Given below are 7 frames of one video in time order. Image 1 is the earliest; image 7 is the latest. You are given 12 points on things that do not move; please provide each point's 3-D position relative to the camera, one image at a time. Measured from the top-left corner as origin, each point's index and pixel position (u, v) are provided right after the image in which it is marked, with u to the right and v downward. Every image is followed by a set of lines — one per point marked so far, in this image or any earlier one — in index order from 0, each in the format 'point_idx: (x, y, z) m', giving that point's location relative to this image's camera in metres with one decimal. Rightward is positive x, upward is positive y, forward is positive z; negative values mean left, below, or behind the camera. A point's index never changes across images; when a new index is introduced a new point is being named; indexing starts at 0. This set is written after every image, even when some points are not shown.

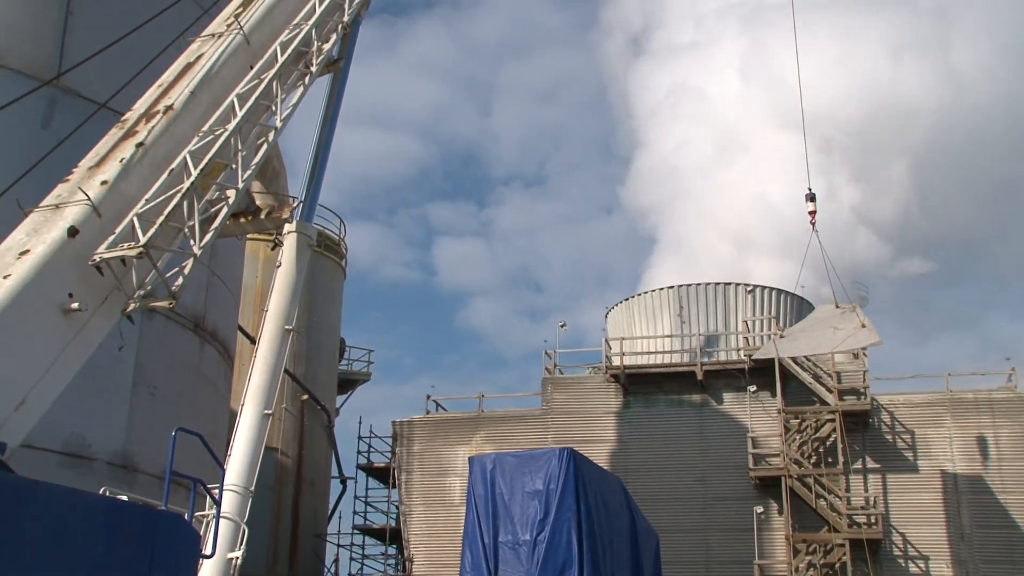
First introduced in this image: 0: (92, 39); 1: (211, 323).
0: (-6.0, +3.5, +13.6) m
1: (-4.9, -0.6, +15.4) m
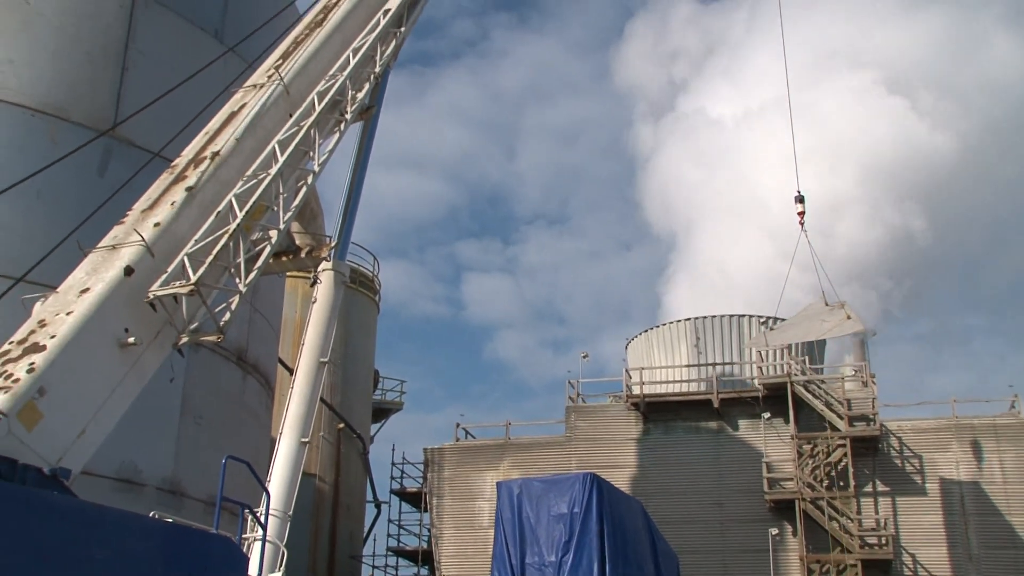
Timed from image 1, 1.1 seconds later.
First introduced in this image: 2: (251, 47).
0: (-5.7, +3.0, +14.6) m
1: (-4.4, -1.2, +16.3) m
2: (-4.6, +4.2, +16.6) m
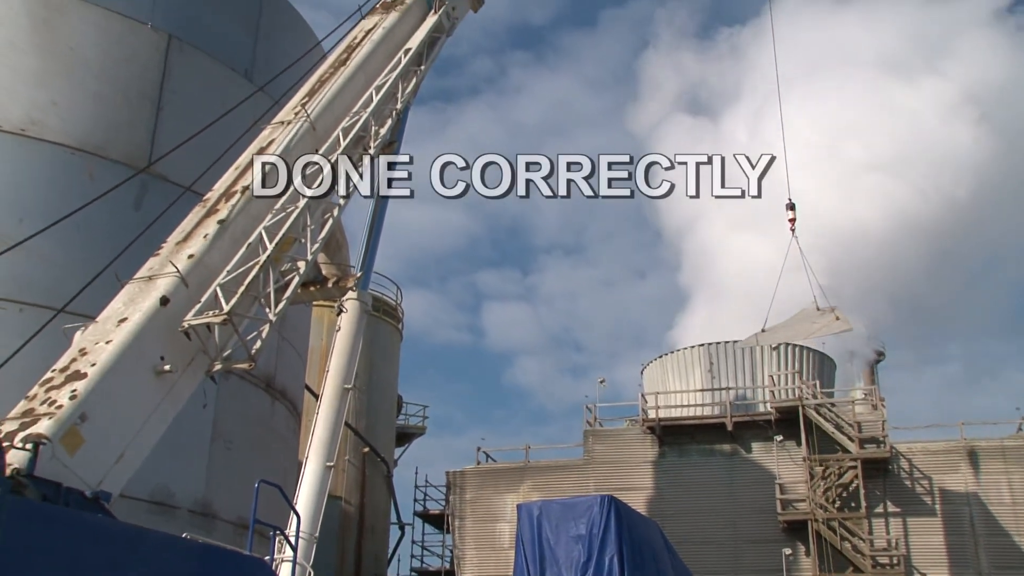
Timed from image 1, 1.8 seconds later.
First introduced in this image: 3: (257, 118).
0: (-5.4, +2.5, +15.3) m
1: (-4.1, -1.7, +16.9) m
2: (-4.3, +3.7, +17.3) m
3: (-4.4, +2.9, +16.3) m
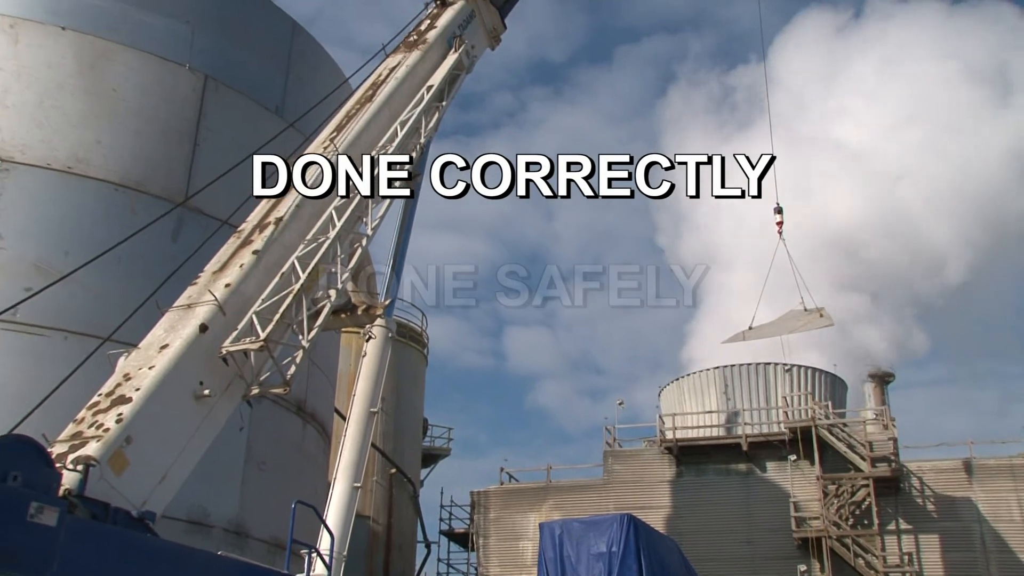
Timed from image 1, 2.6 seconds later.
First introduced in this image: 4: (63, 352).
0: (-5.1, +2.1, +16.1) m
1: (-3.7, -2.2, +17.5) m
2: (-3.9, +3.2, +18.1) m
3: (-4.0, +2.4, +17.1) m
4: (-6.5, -0.9, +13.8) m
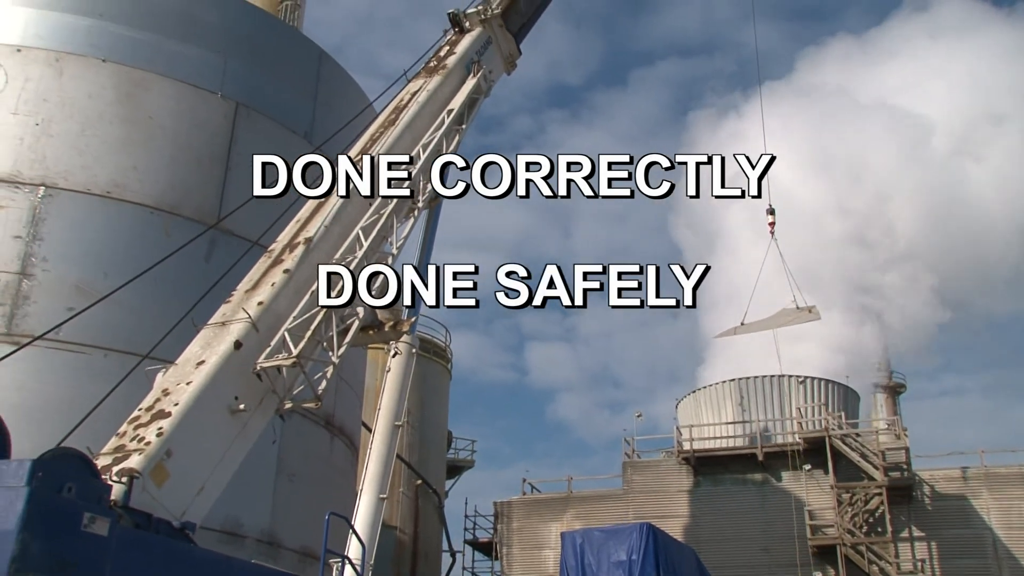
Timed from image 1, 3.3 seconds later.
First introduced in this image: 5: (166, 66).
0: (-4.7, +1.7, +16.7) m
1: (-3.3, -2.5, +18.0) m
2: (-3.6, +2.8, +18.7) m
3: (-3.7, +2.1, +17.7) m
4: (-6.2, -1.2, +14.4) m
5: (-6.0, +3.8, +16.3) m
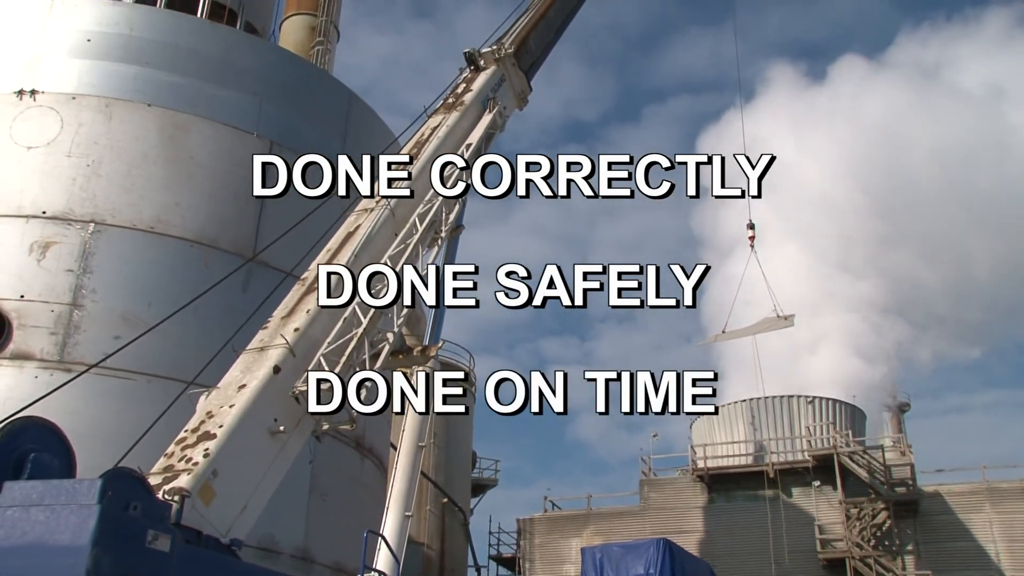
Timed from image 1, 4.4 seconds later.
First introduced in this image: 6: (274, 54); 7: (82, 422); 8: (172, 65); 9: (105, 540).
0: (-4.4, +1.2, +17.7) m
1: (-2.9, -3.1, +18.9) m
2: (-3.2, +2.3, +19.7) m
3: (-3.3, +1.6, +18.7) m
4: (-5.9, -1.7, +15.3) m
5: (-5.6, +3.3, +17.3) m
6: (-4.7, +4.6, +18.7) m
7: (-6.7, -2.1, +14.7) m
8: (-6.2, +4.1, +17.3) m
9: (-3.7, -2.3, +8.6) m
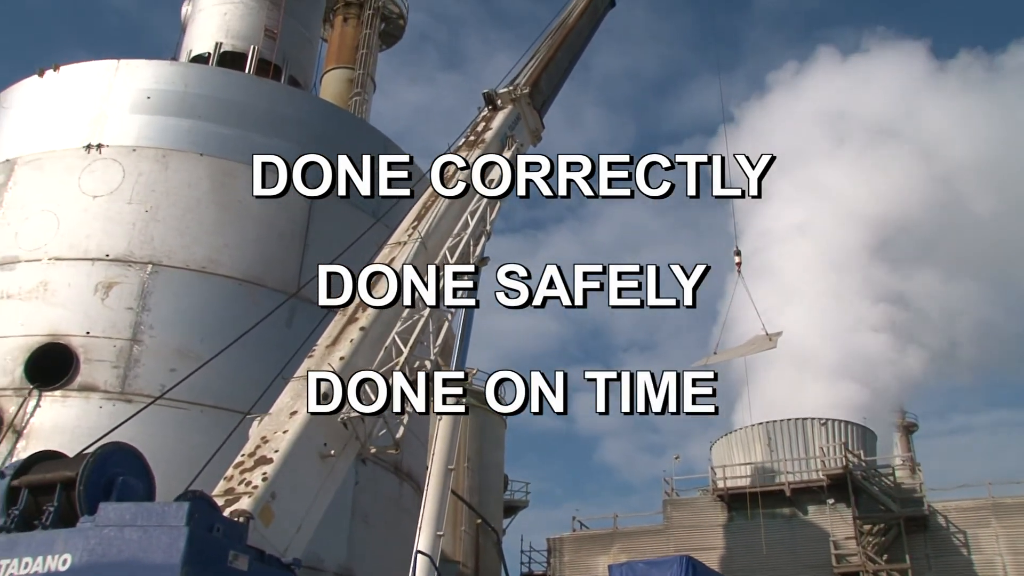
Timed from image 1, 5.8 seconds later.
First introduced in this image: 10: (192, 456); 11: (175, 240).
0: (-3.8, +0.5, +18.9) m
1: (-2.3, -3.8, +19.9) m
2: (-2.6, +1.5, +20.9) m
3: (-2.8, +0.9, +19.9) m
4: (-5.3, -2.3, +16.5) m
5: (-5.1, +2.6, +18.6) m
6: (-4.2, +3.9, +20.0) m
7: (-6.2, -2.7, +15.8) m
8: (-5.7, +3.4, +18.6) m
9: (-3.3, -2.7, +9.7) m
10: (-5.5, -2.9, +16.2) m
11: (-6.2, +0.9, +17.4) m
